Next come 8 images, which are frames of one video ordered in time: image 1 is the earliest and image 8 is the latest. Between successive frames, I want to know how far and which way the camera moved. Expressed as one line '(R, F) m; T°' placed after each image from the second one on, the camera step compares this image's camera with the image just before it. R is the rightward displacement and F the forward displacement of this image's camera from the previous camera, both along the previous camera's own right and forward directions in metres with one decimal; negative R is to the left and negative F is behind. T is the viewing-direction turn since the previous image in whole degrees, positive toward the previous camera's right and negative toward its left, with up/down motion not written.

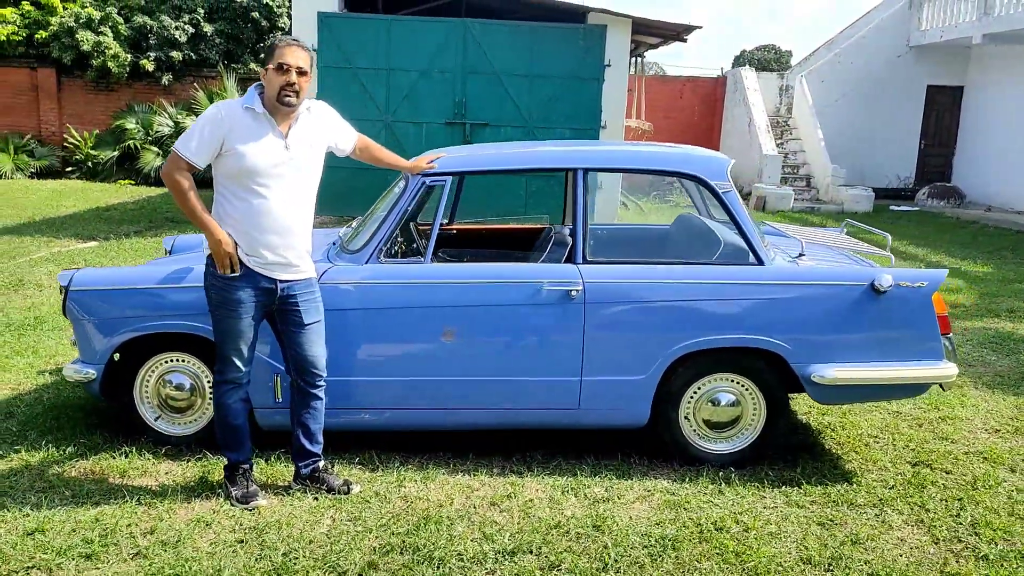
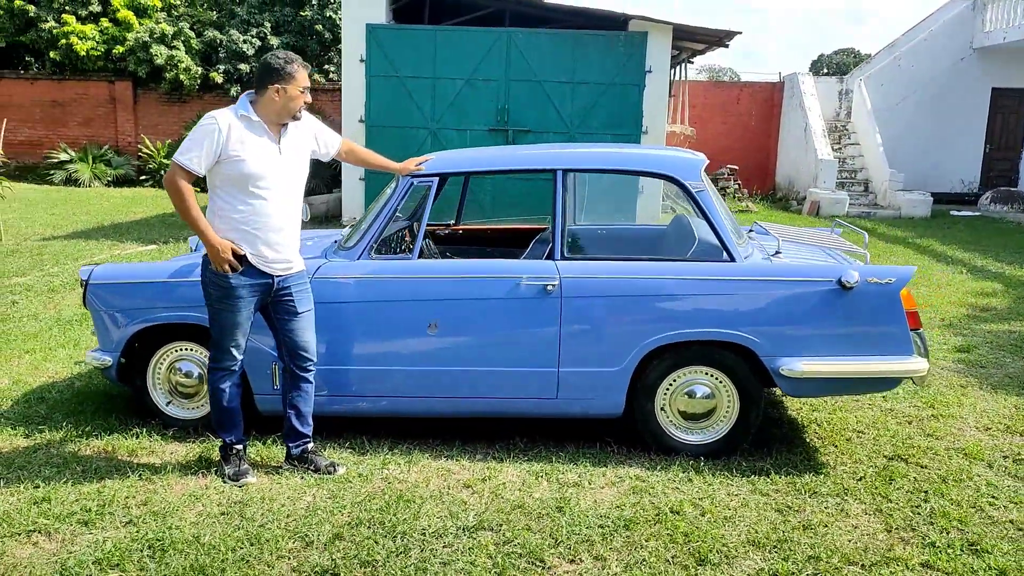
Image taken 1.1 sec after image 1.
(+0.4, -0.2) m; -5°
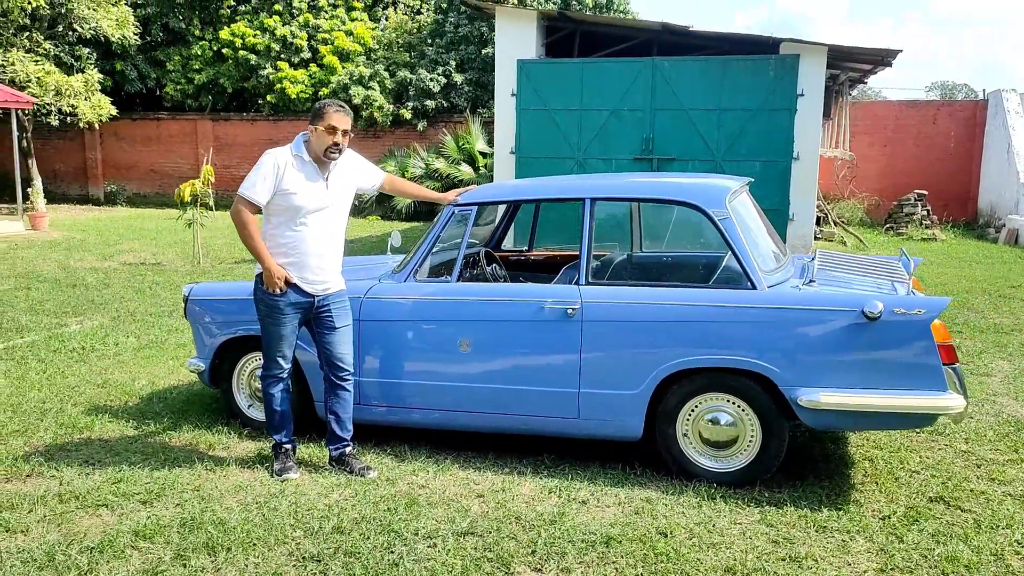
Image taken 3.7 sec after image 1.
(+0.8, -0.1) m; -13°
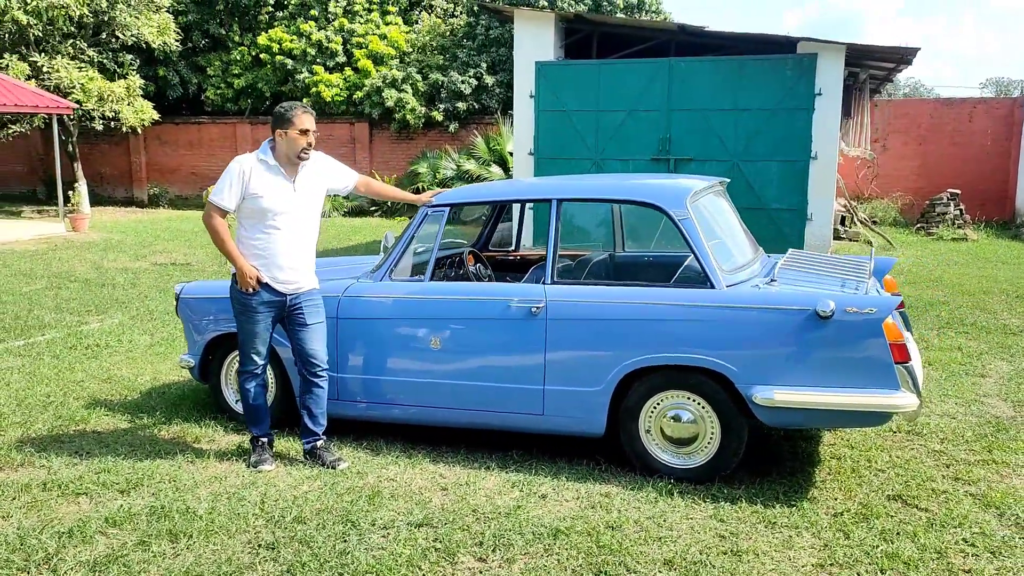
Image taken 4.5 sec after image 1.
(+0.4, -0.1) m; -3°
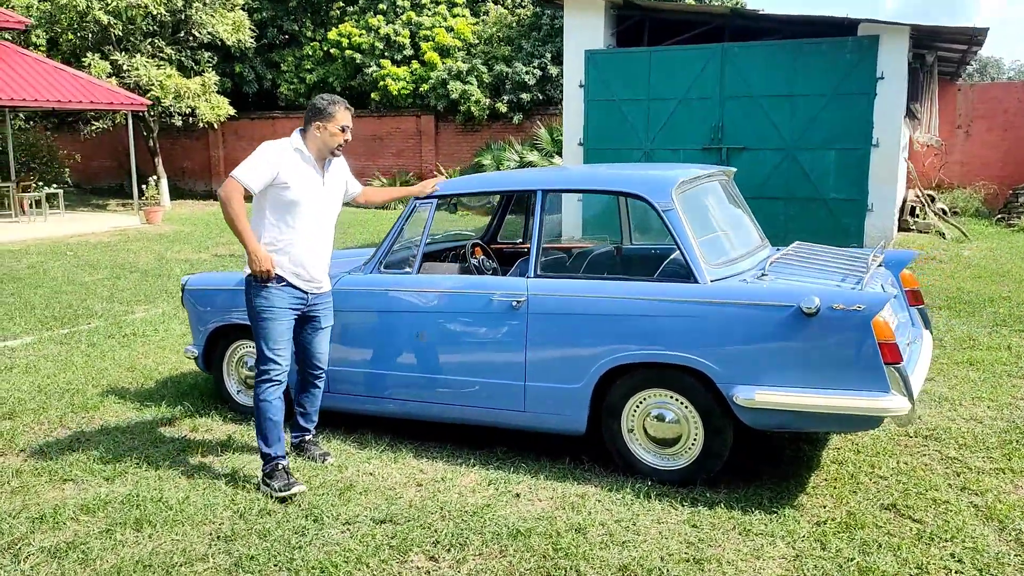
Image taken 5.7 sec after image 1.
(+0.4, +0.1) m; -5°
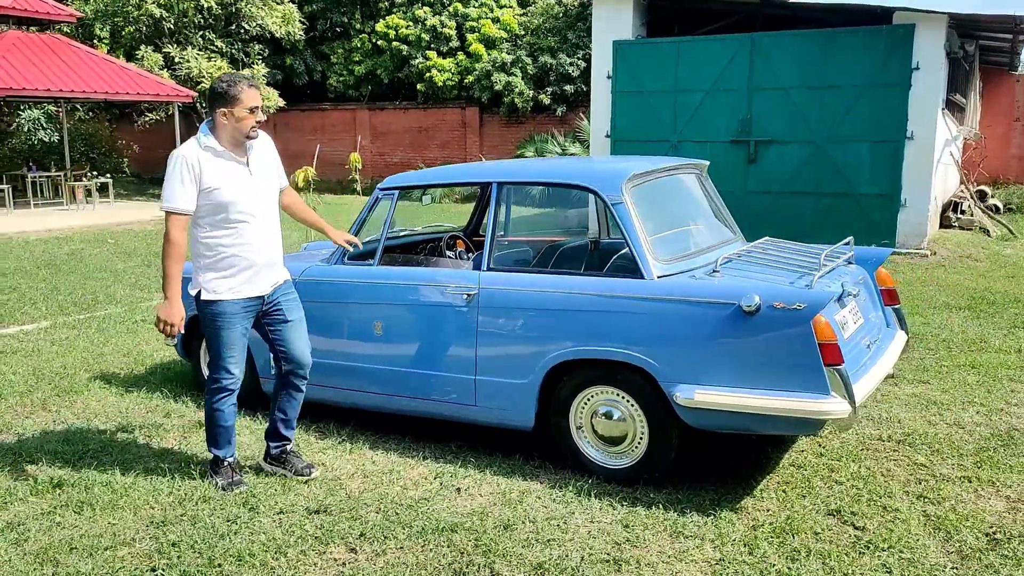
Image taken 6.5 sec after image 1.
(+0.5, 0.0) m; -4°
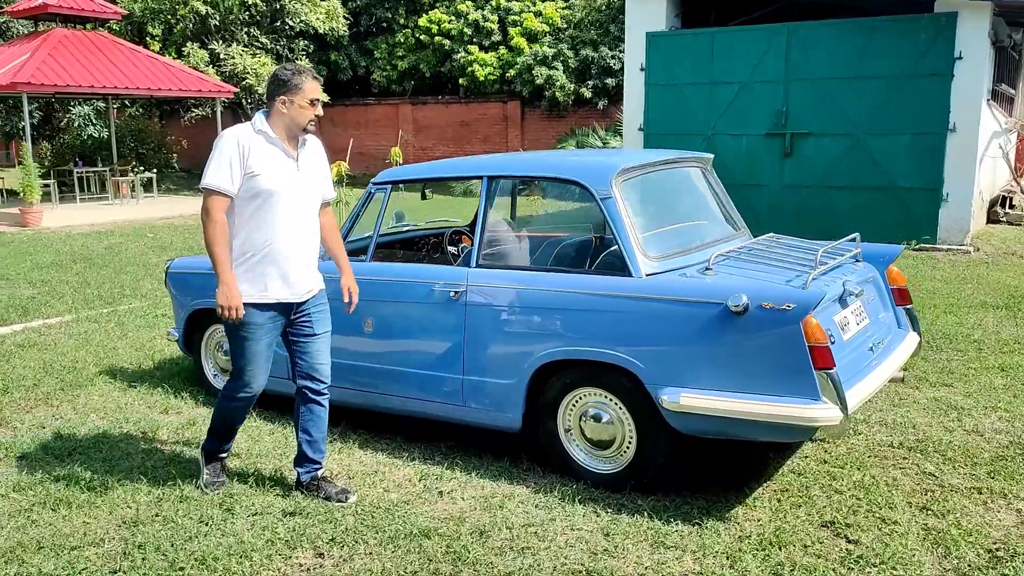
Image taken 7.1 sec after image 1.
(+0.3, +0.1) m; -3°
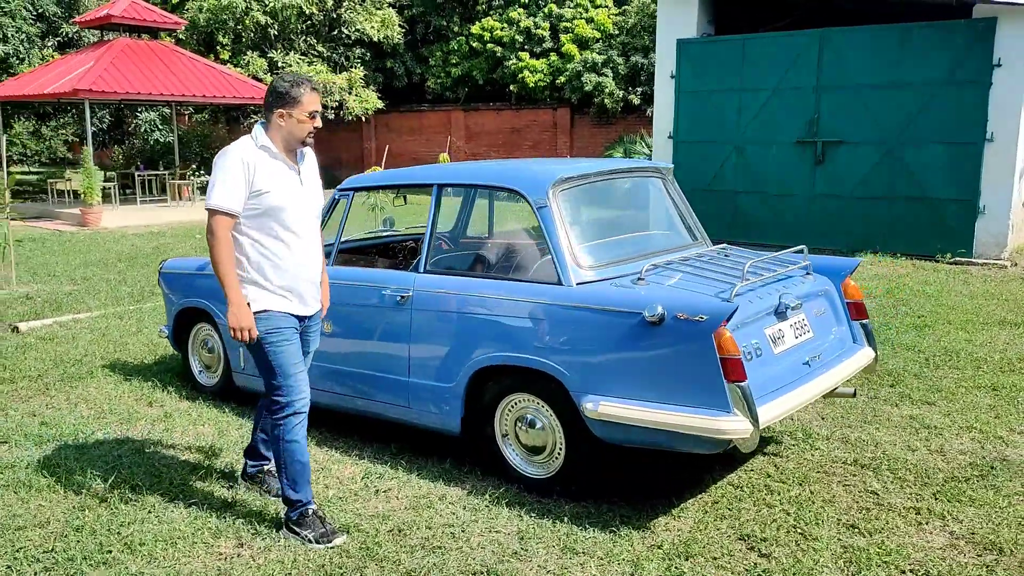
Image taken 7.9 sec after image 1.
(+0.5, 0.0) m; -5°
